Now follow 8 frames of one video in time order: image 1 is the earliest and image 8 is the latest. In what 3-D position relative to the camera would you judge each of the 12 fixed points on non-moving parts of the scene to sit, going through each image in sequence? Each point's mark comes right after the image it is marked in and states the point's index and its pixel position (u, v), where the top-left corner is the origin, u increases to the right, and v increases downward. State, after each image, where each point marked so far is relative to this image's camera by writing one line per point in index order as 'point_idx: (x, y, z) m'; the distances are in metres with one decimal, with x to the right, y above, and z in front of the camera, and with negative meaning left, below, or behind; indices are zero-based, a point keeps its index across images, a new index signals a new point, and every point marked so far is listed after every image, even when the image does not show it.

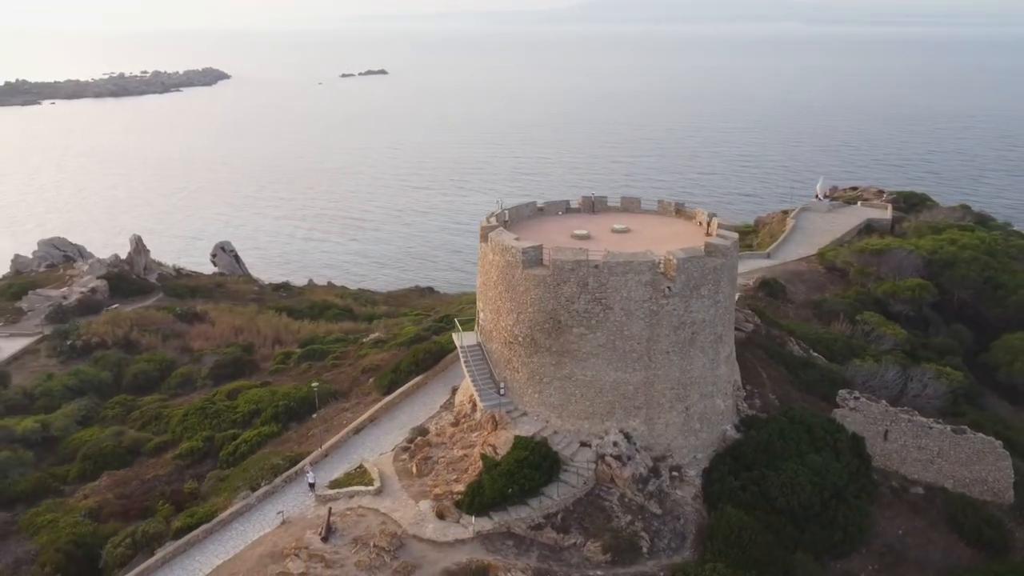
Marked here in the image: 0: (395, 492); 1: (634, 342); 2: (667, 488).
0: (-2.6, -4.5, +17.9) m
1: (+2.7, -1.2, +17.8) m
2: (+3.5, -4.4, +17.9) m
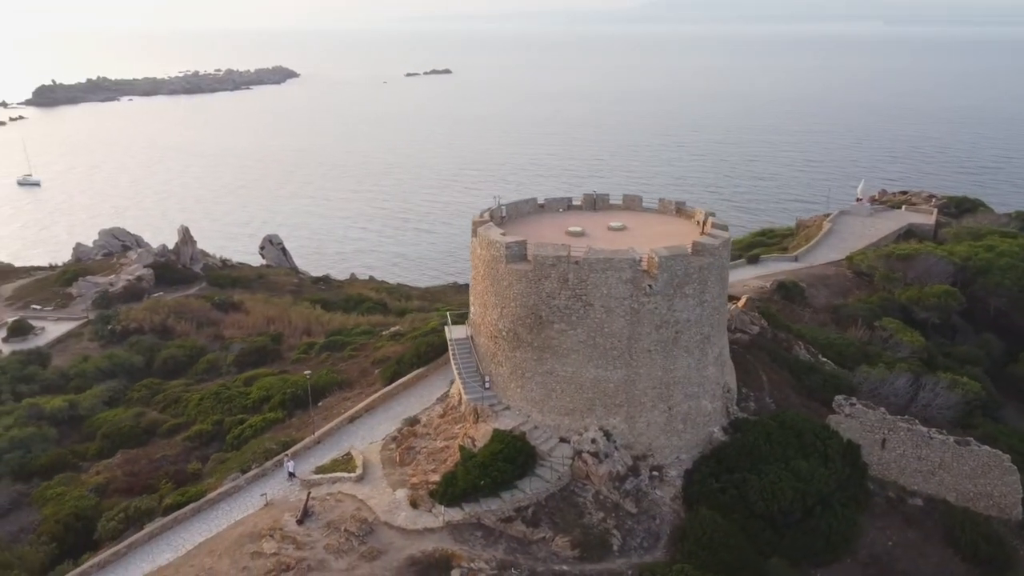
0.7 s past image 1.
0: (-3.1, -4.3, +18.3) m
1: (+2.2, -1.1, +17.7) m
2: (+3.0, -4.4, +17.8) m
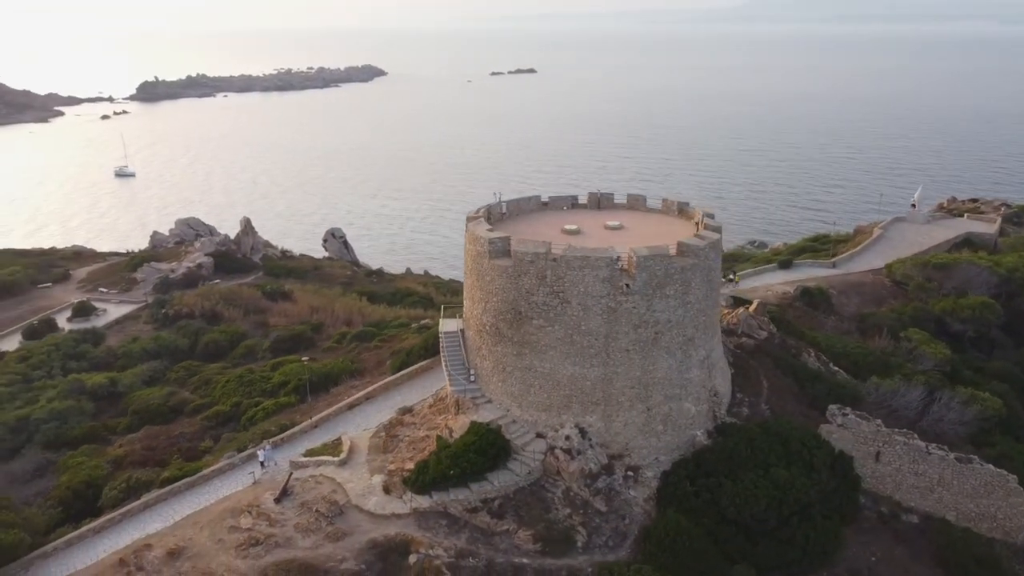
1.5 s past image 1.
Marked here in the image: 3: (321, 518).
0: (-3.6, -4.1, +18.9) m
1: (+1.7, -1.1, +17.8) m
2: (+2.4, -4.4, +17.8) m
3: (-4.0, -4.8, +16.8) m
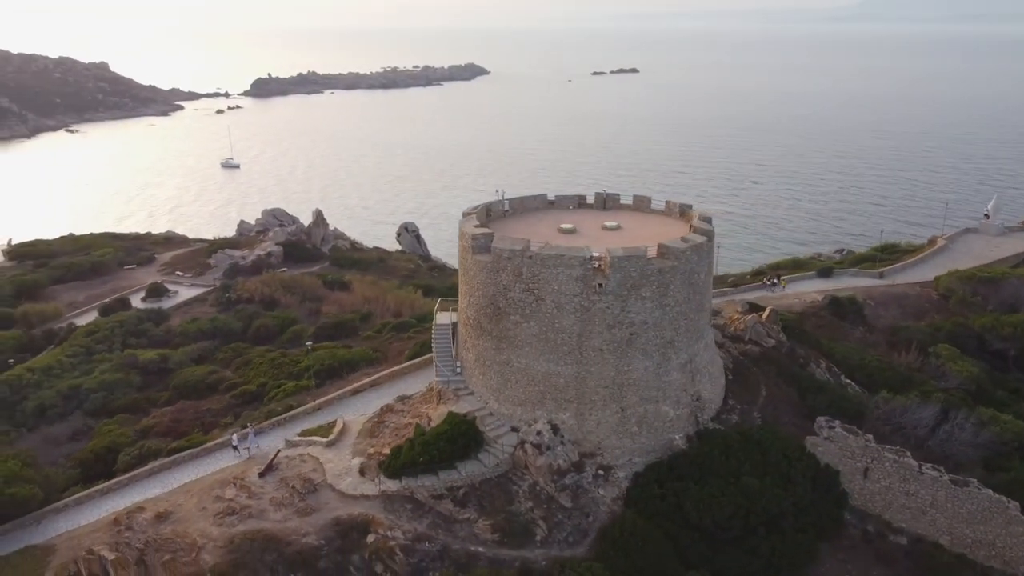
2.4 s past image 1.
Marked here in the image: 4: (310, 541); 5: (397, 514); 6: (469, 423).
0: (-4.1, -3.8, +19.7) m
1: (+1.2, -1.1, +18.0) m
2: (+1.7, -4.3, +17.9) m
3: (-4.8, -4.5, +17.7) m
4: (-4.1, -5.1, +16.3) m
5: (-2.4, -4.8, +17.2) m
6: (-1.0, -3.1, +18.5) m
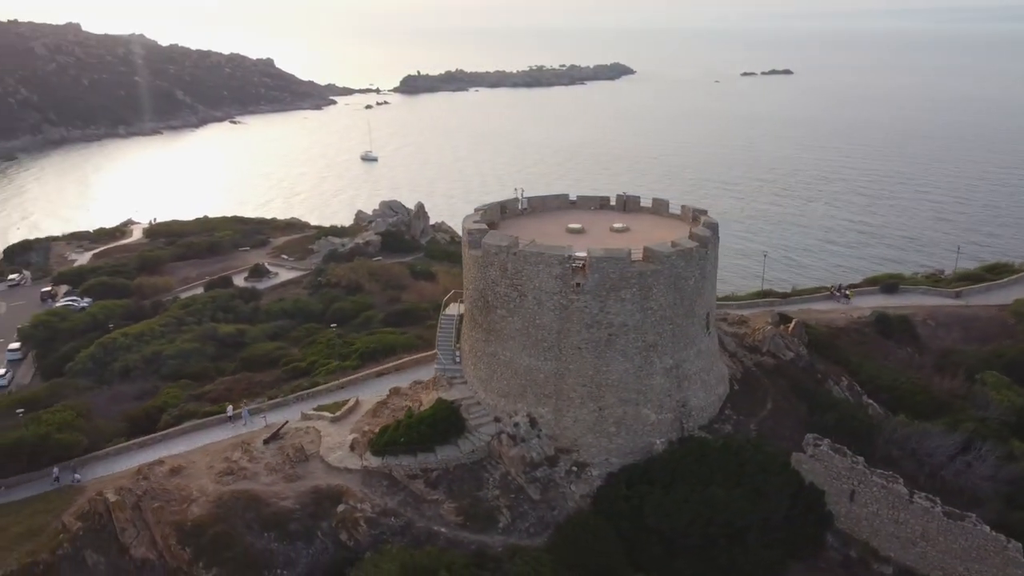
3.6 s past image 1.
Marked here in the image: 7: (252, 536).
0: (-4.3, -3.5, +21.0) m
1: (+0.8, -1.0, +18.4) m
2: (+1.1, -4.3, +18.3) m
3: (-5.3, -4.1, +19.2) m
4: (-4.9, -4.7, +17.7) m
5: (-3.2, -4.5, +18.3) m
6: (-1.4, -2.9, +19.3) m
7: (-5.4, -5.2, +17.0) m
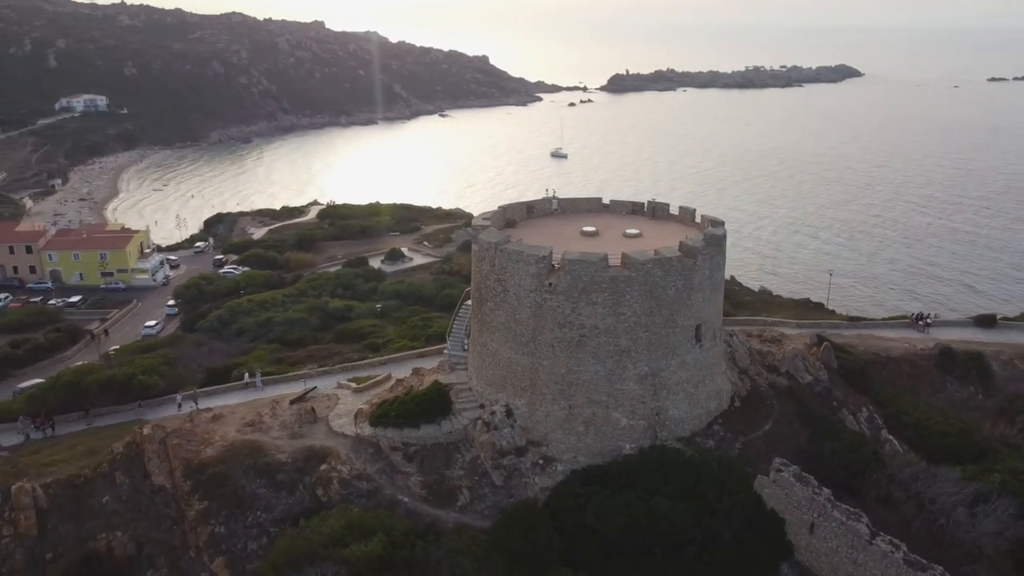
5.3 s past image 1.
0: (-4.2, -3.0, +23.0) m
1: (+0.3, -0.9, +19.2) m
2: (+0.3, -4.3, +19.1) m
3: (-5.7, -3.5, +21.5) m
4: (-5.7, -4.2, +20.0) m
5: (-3.8, -4.1, +20.1) m
6: (-1.8, -2.7, +20.7) m
7: (-6.4, -4.6, +19.4) m
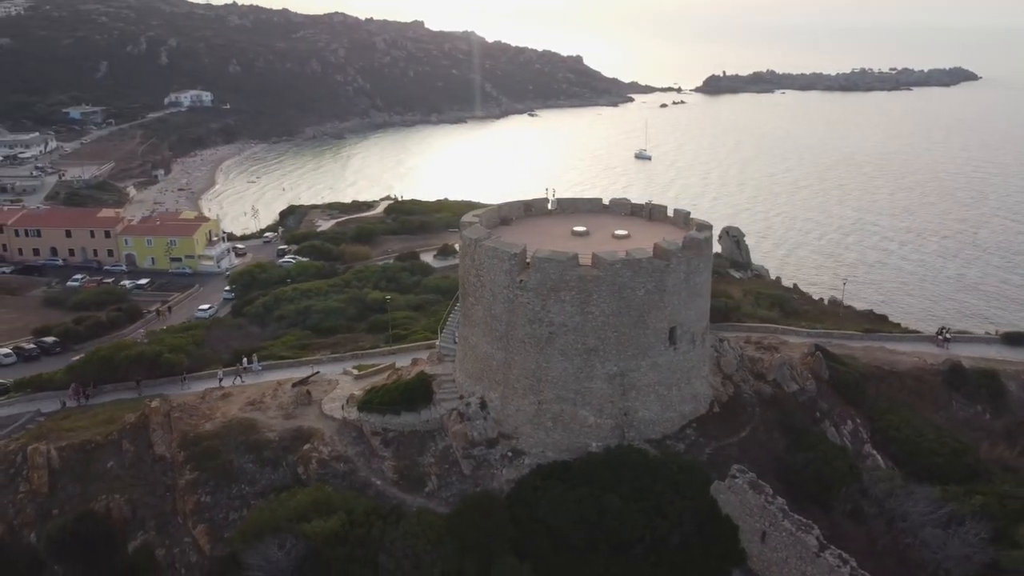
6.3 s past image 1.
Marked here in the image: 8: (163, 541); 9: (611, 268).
0: (-4.4, -2.7, +24.0) m
1: (-0.4, -0.8, +19.7) m
2: (-0.5, -4.2, +19.6) m
3: (-6.1, -3.2, +22.6) m
4: (-6.3, -3.9, +21.1) m
5: (-4.4, -3.9, +21.0) m
6: (-2.3, -2.5, +21.4) m
7: (-7.1, -4.2, +20.6) m
8: (-8.3, -6.0, +19.3) m
9: (+2.2, +0.5, +18.3) m
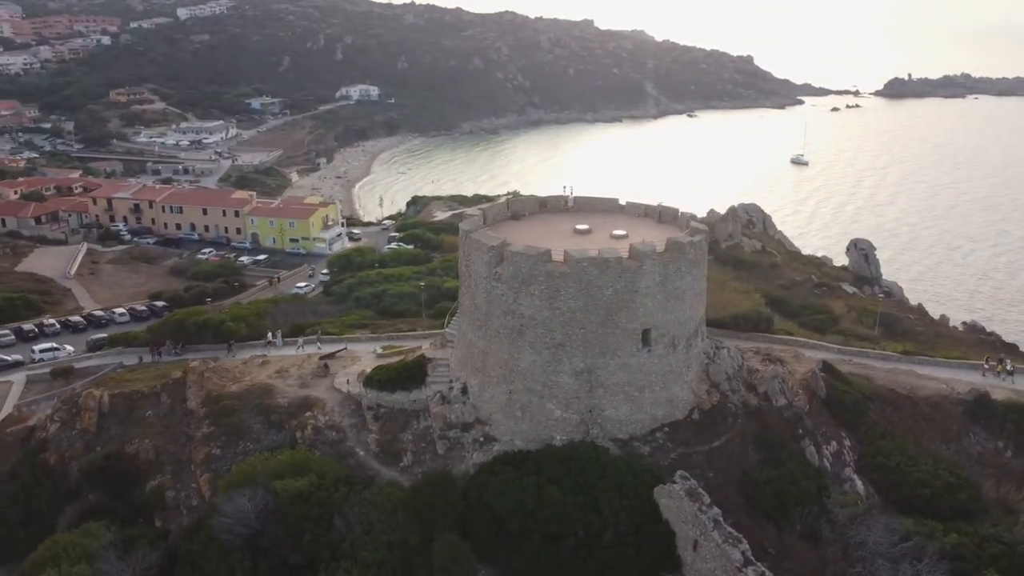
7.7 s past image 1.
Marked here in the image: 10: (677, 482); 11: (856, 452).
0: (-4.1, -2.3, +25.5) m
1: (-0.8, -0.6, +20.4) m
2: (-1.2, -3.9, +20.4) m
3: (-6.0, -2.6, +24.5) m
4: (-6.6, -3.2, +23.1) m
5: (-4.8, -3.4, +22.6) m
6: (-2.5, -2.1, +22.5) m
7: (-7.5, -3.6, +22.8) m
8: (-9.1, -5.3, +21.7) m
9: (+1.5, +0.5, +18.6) m
10: (+3.6, -4.2, +17.3) m
11: (+8.5, -3.8, +19.3) m
